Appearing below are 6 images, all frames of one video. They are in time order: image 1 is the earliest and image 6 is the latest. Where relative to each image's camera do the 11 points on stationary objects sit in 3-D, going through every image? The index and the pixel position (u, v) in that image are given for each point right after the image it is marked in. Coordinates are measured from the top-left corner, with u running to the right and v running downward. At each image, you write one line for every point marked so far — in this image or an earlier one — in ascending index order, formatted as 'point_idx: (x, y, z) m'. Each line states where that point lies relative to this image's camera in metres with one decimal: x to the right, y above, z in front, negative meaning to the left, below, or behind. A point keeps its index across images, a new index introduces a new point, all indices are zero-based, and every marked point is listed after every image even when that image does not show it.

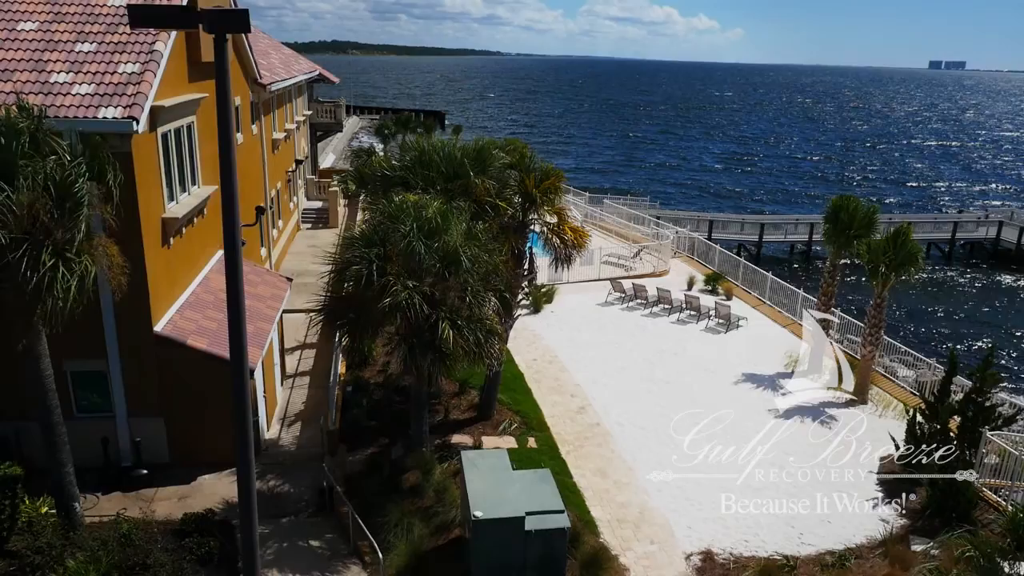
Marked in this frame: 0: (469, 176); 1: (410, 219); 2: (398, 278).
0: (-0.8, +2.1, +14.1) m
1: (-1.6, +1.0, +11.6) m
2: (-1.7, +0.2, +11.3) m
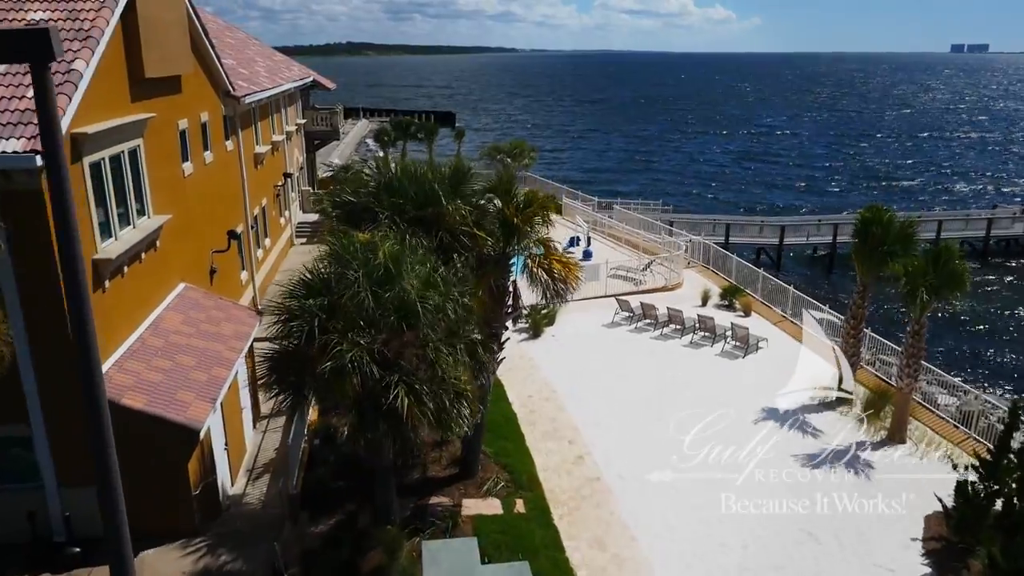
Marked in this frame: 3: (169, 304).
0: (-1.2, +1.4, +12.3) m
1: (-2.0, +0.3, +9.8) m
2: (-2.1, -0.6, +9.5) m
3: (-7.2, -0.4, +15.8) m
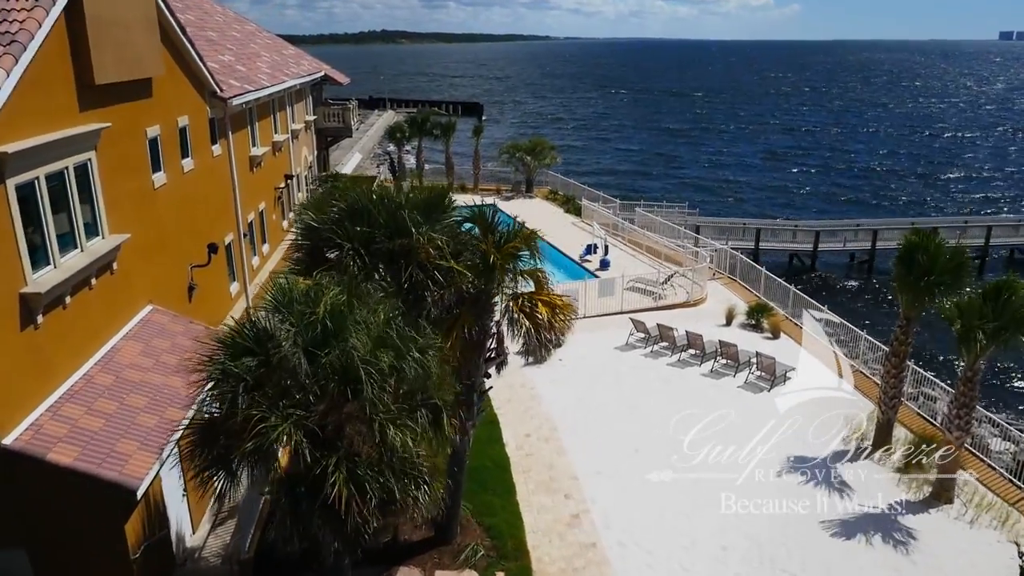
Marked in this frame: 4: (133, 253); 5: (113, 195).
0: (-1.4, +0.7, +10.6) m
1: (-2.4, -0.4, +8.2) m
2: (-2.5, -1.2, +7.9) m
3: (-7.4, -0.8, +14.4) m
4: (-7.5, +0.7, +14.9) m
5: (-7.5, +1.7, +14.1) m
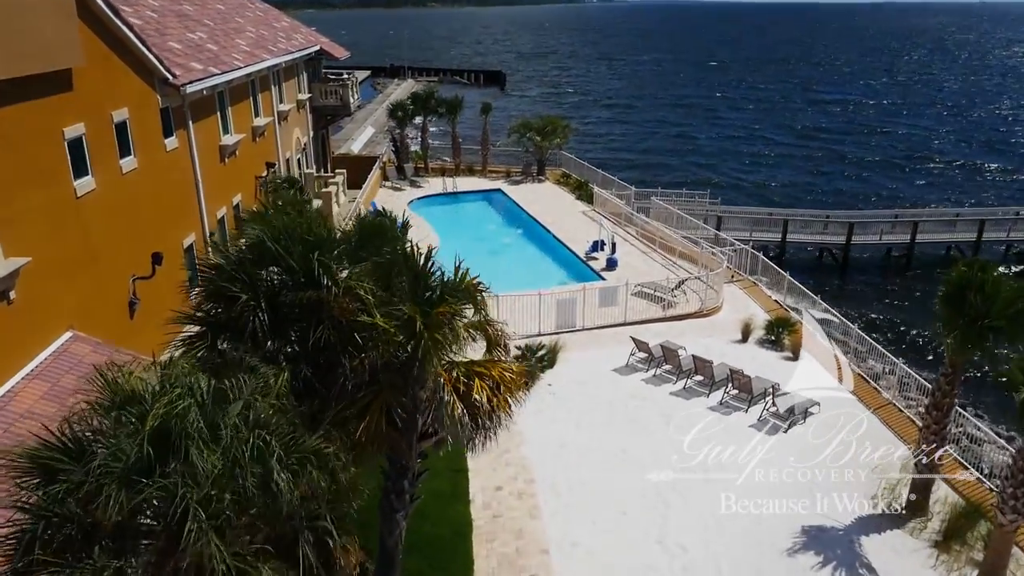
0: (-2.1, 0.0, +8.4) m
1: (-3.2, -1.2, +6.1) m
2: (-3.4, -2.1, +5.9) m
3: (-7.9, -1.3, +12.5) m
4: (-8.0, +0.2, +12.9) m
5: (-8.0, +1.2, +12.0) m
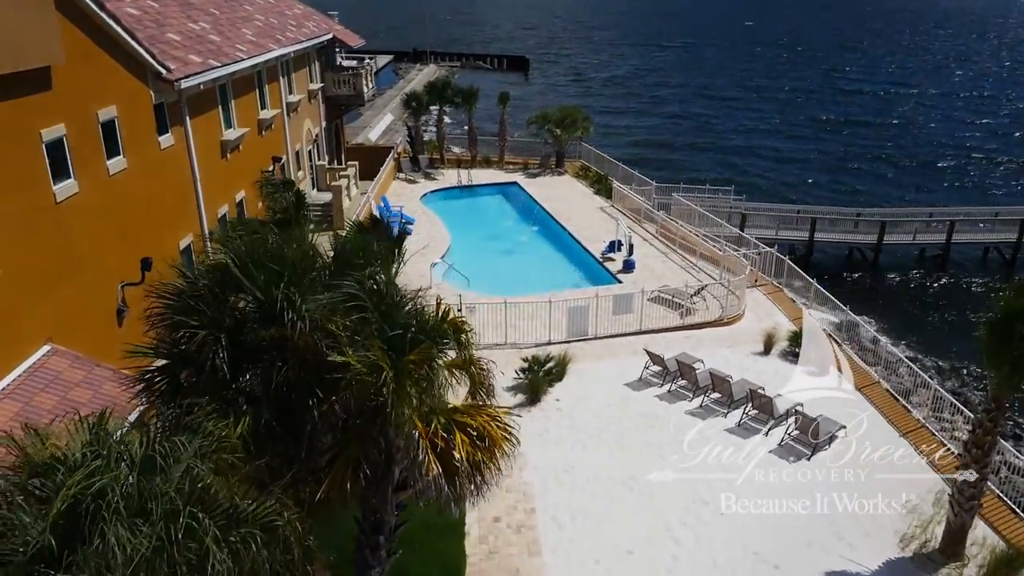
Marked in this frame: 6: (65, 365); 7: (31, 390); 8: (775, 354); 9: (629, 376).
0: (-2.3, -0.4, +7.5) m
1: (-3.4, -1.6, +5.2) m
2: (-3.6, -2.5, +5.0) m
3: (-8.0, -1.6, +11.8) m
4: (-8.0, 0.0, +12.2) m
5: (-8.0, +1.0, +11.3) m
6: (-7.6, -1.3, +12.8) m
7: (-7.7, -1.6, +12.0) m
8: (+6.7, -1.7, +19.1) m
9: (+2.8, -2.0, +17.7) m
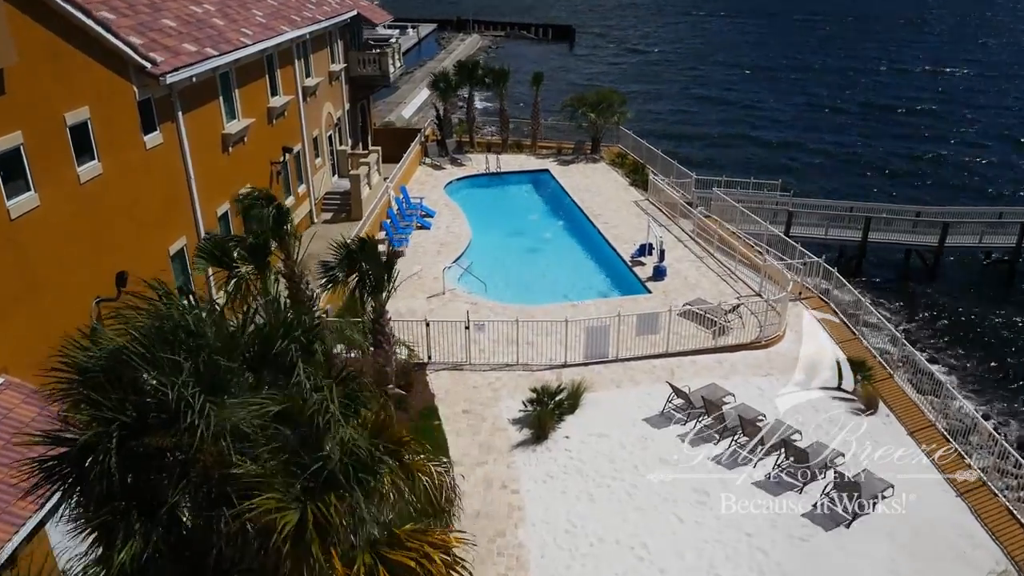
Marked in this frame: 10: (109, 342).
0: (-2.7, -1.1, +6.1) m
1: (-3.9, -2.5, +3.9) m
2: (-4.2, -3.3, +3.8) m
3: (-8.1, -2.0, +10.7) m
4: (-8.1, -0.4, +11.0) m
5: (-8.2, +0.5, +10.1) m
6: (-7.7, -1.7, +11.7) m
7: (-7.8, -2.1, +10.9) m
8: (+6.9, -2.2, +17.1) m
9: (+2.9, -2.5, +16.0) m
10: (-3.6, -0.5, +6.8) m
